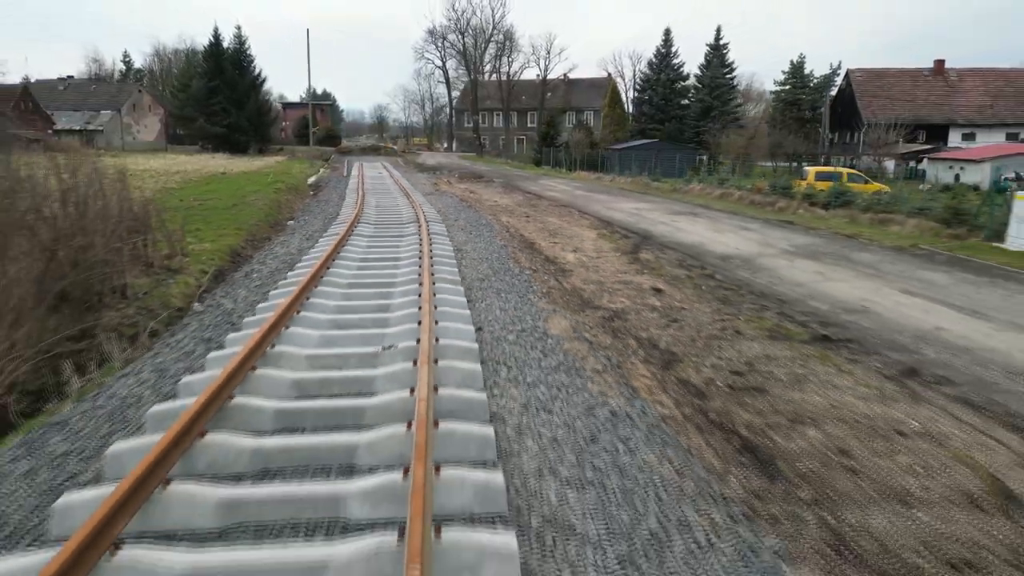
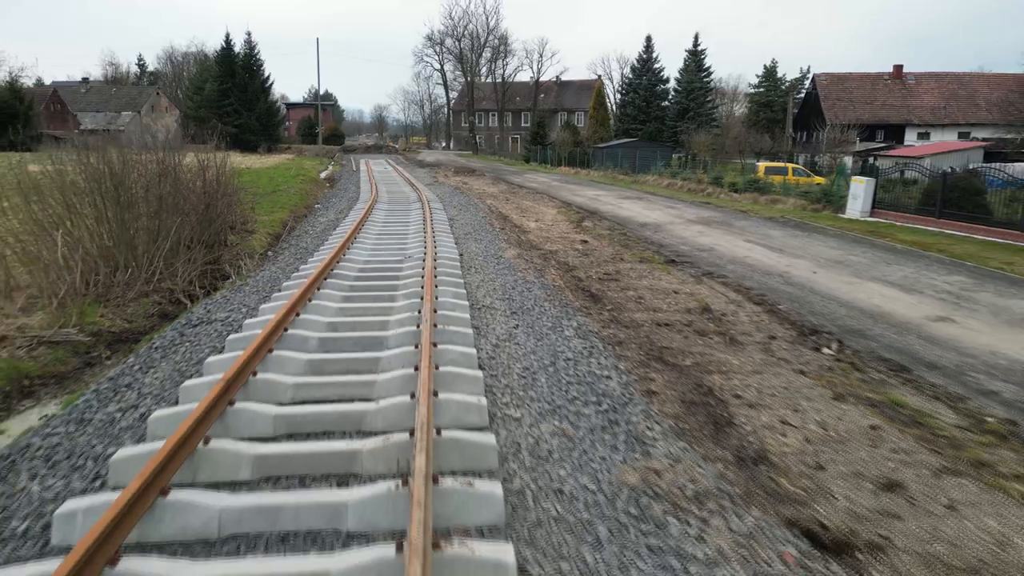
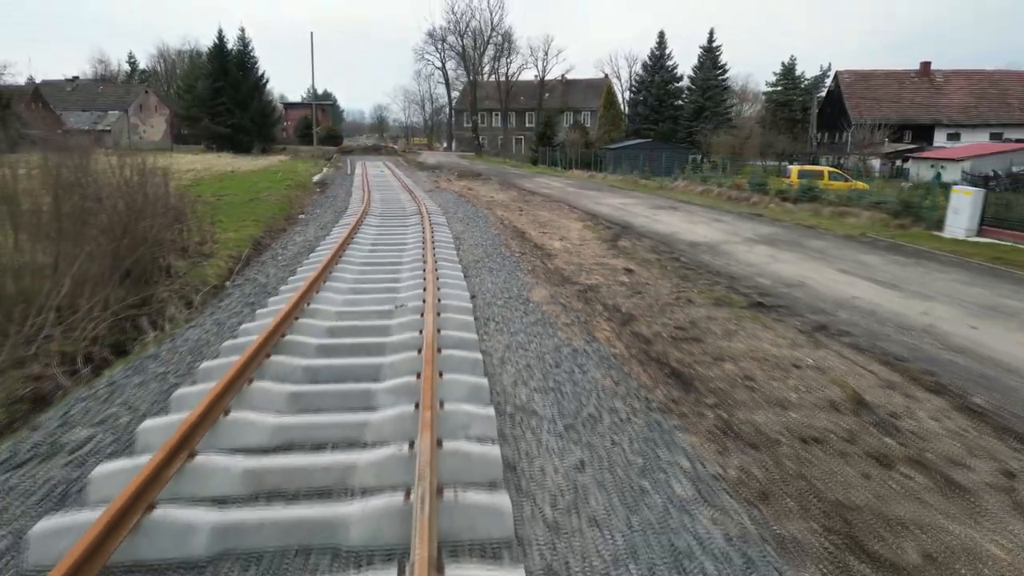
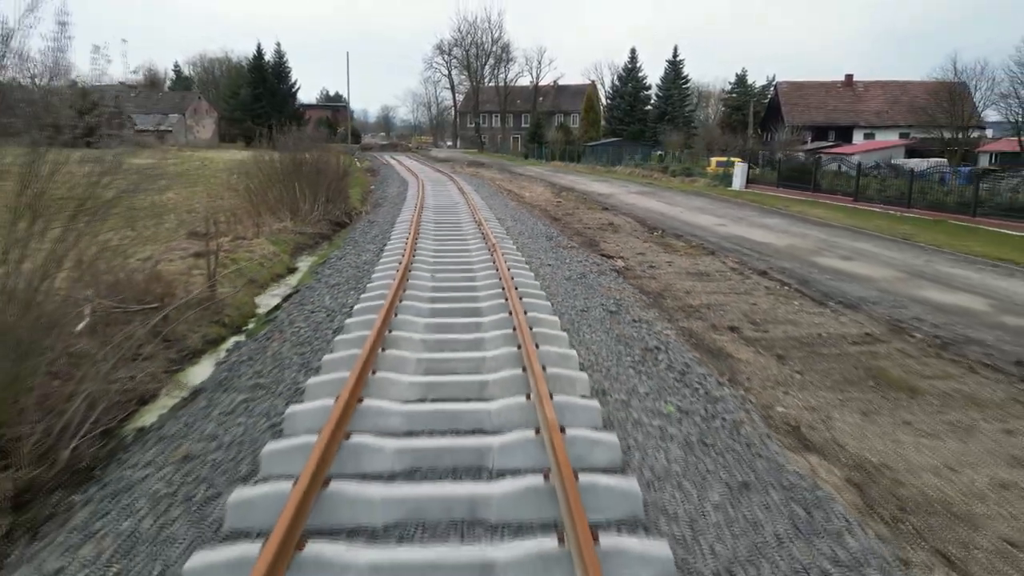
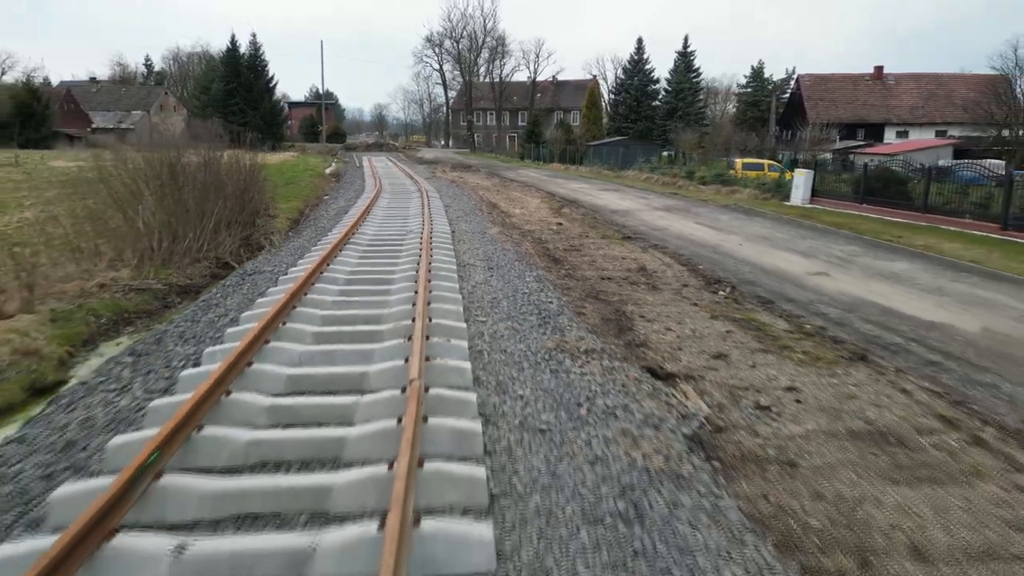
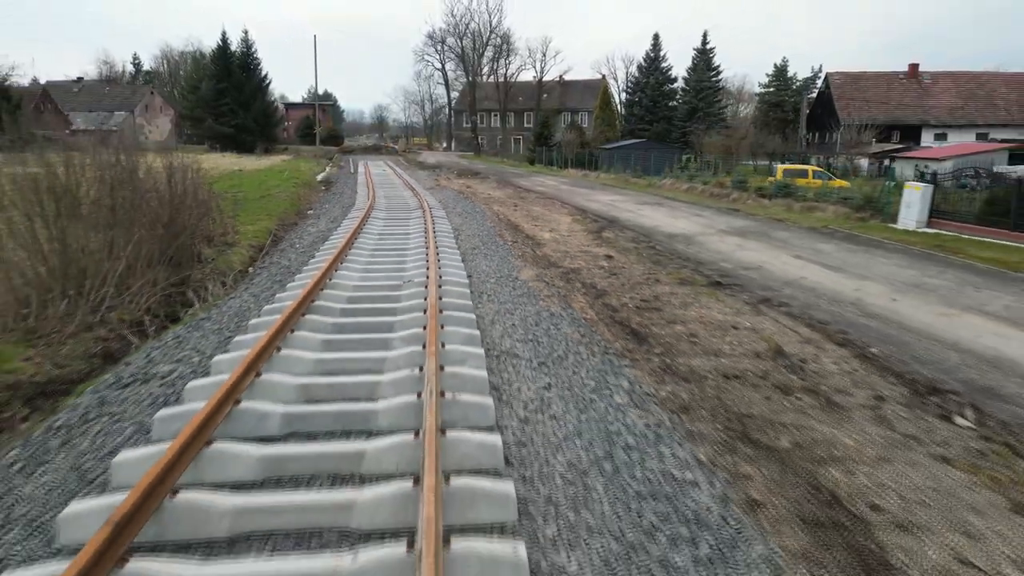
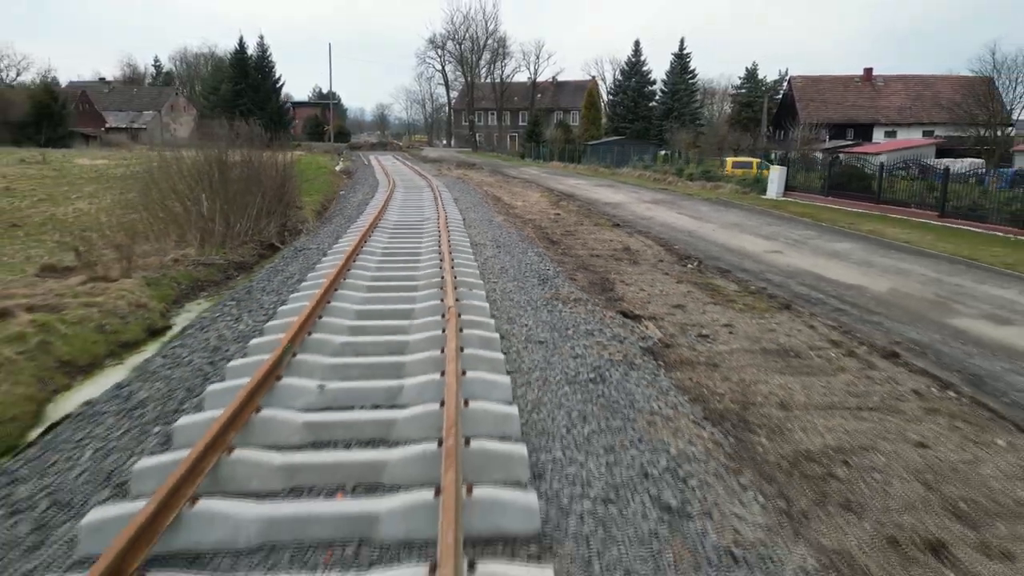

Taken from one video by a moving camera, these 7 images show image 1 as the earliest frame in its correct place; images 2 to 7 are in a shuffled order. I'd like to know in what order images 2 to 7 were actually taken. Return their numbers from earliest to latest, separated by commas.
3, 6, 2, 5, 7, 4
